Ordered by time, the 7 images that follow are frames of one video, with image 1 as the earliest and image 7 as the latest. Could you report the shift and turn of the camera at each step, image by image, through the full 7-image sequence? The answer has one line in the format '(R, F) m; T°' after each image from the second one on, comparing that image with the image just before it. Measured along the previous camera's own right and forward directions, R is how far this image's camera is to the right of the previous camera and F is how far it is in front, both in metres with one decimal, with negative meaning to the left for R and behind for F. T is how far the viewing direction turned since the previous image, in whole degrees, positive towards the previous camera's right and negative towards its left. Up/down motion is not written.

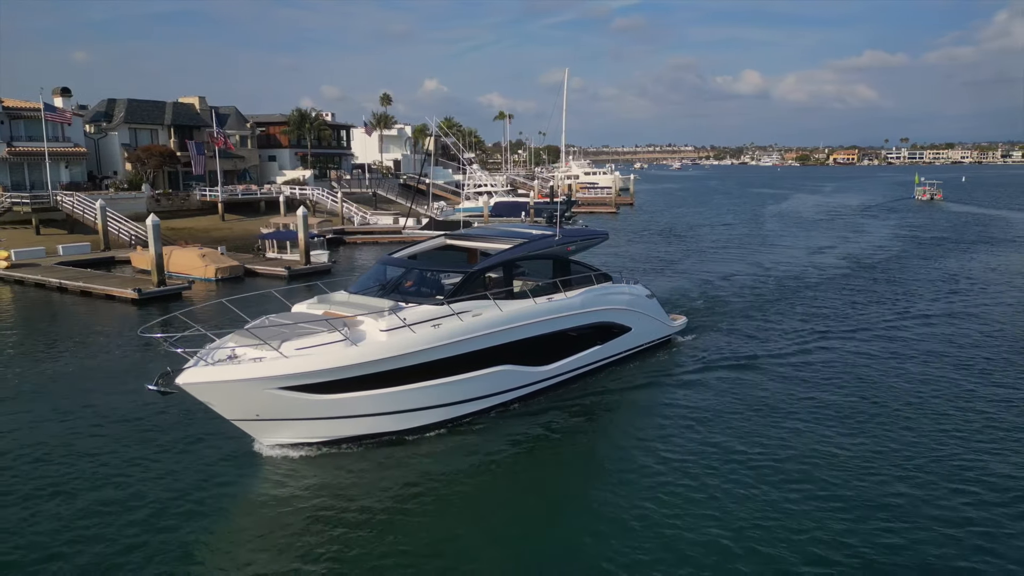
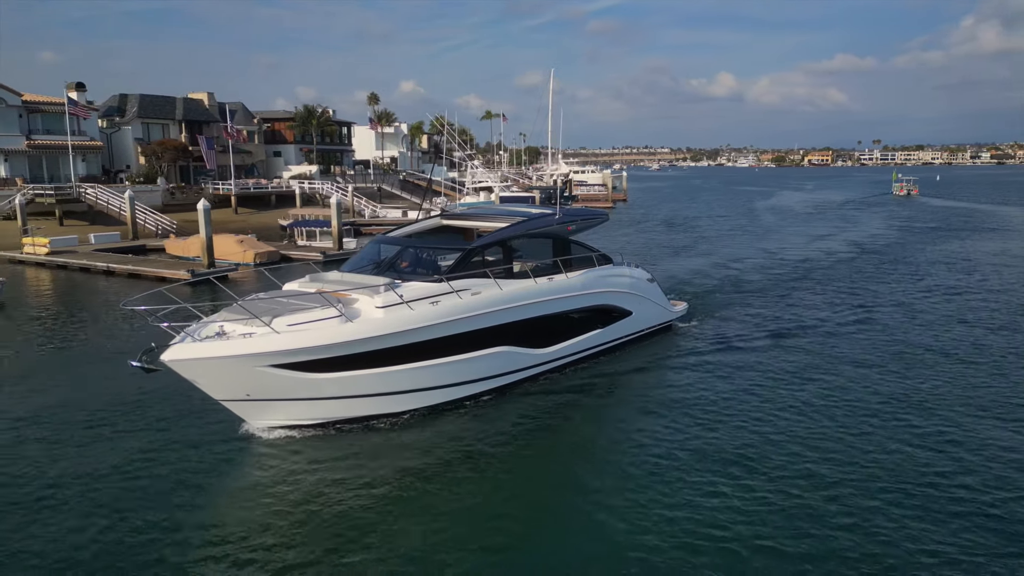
(-1.1, -0.8) m; +2°
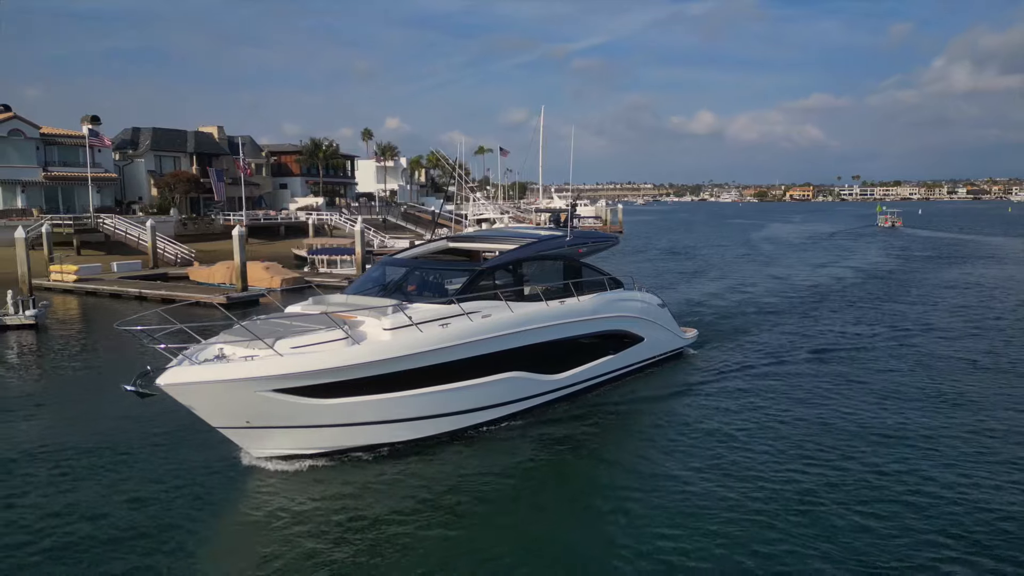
(-0.8, -0.4) m; +1°
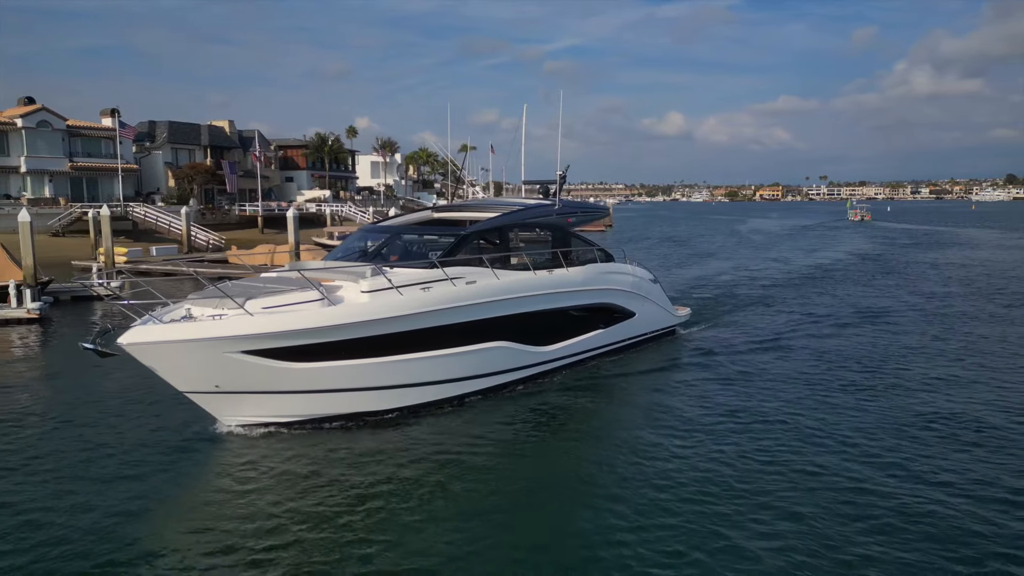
(-1.3, -1.2) m; +2°
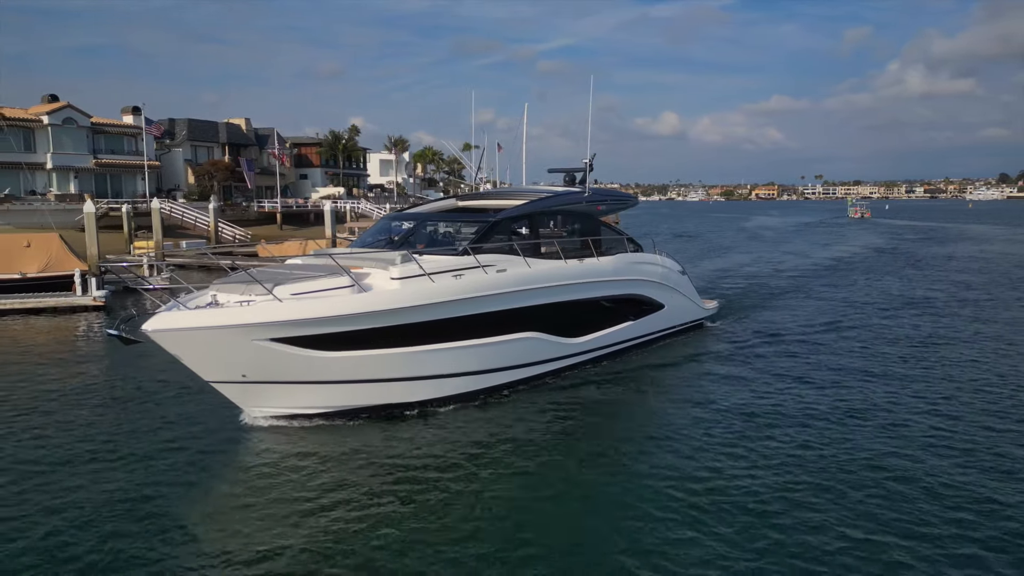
(-0.8, -0.4) m; 0°
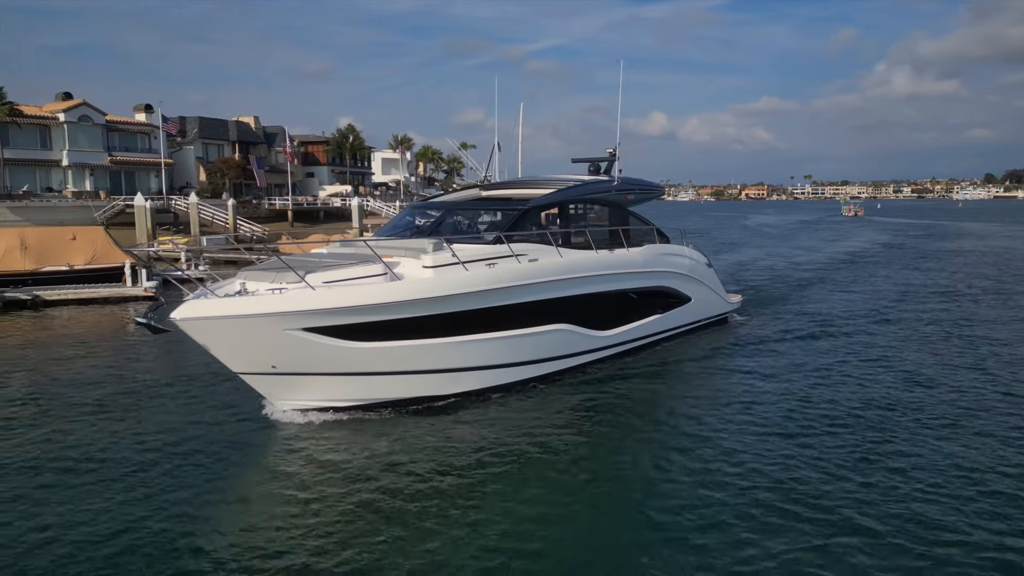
(-0.8, -0.3) m; +1°
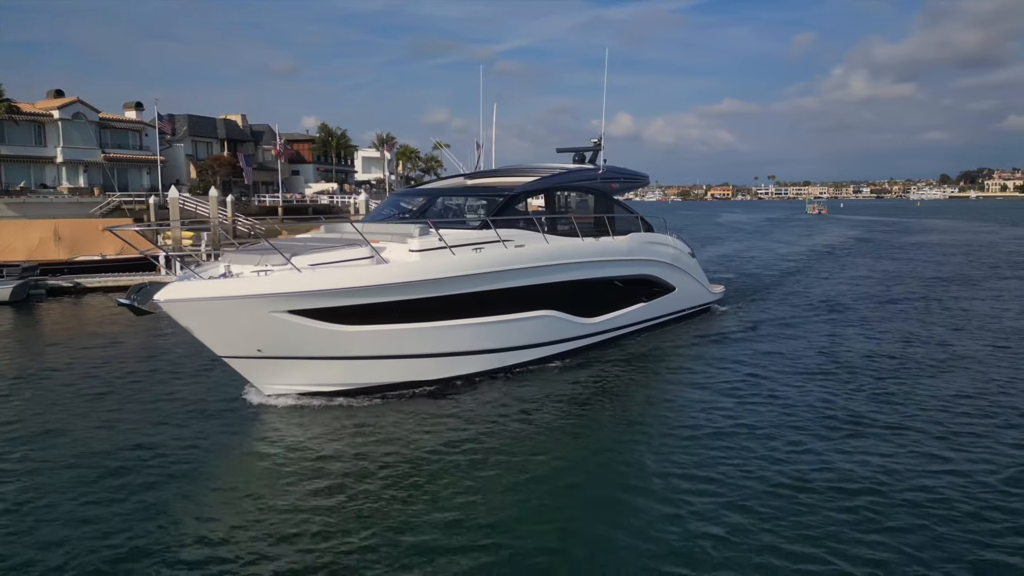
(-0.7, -0.8) m; +3°
